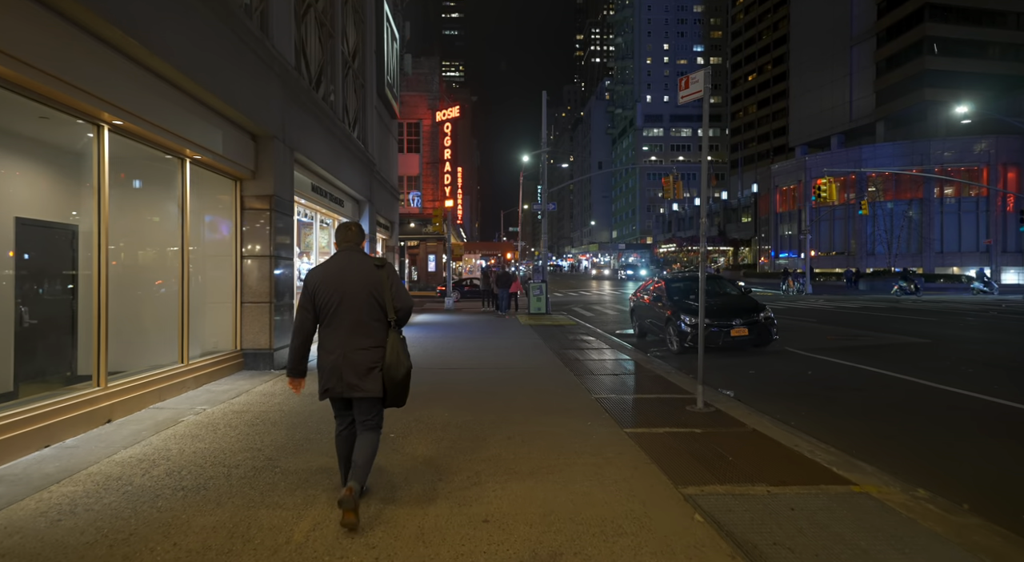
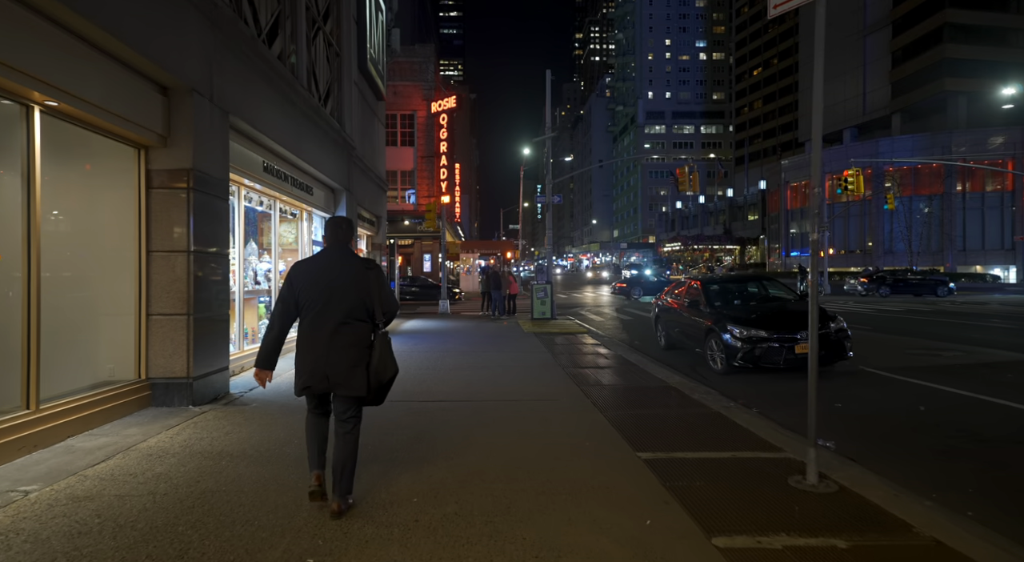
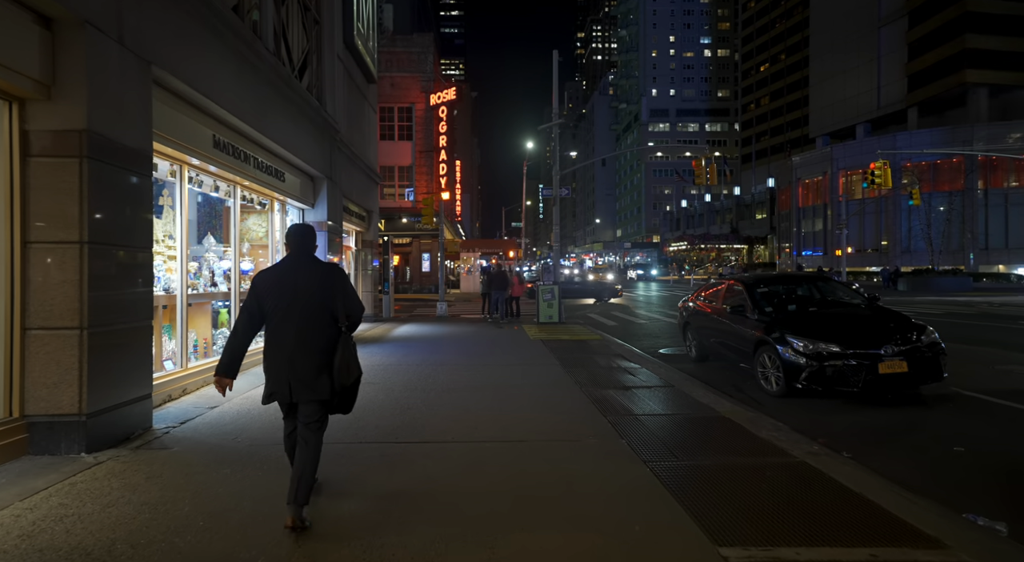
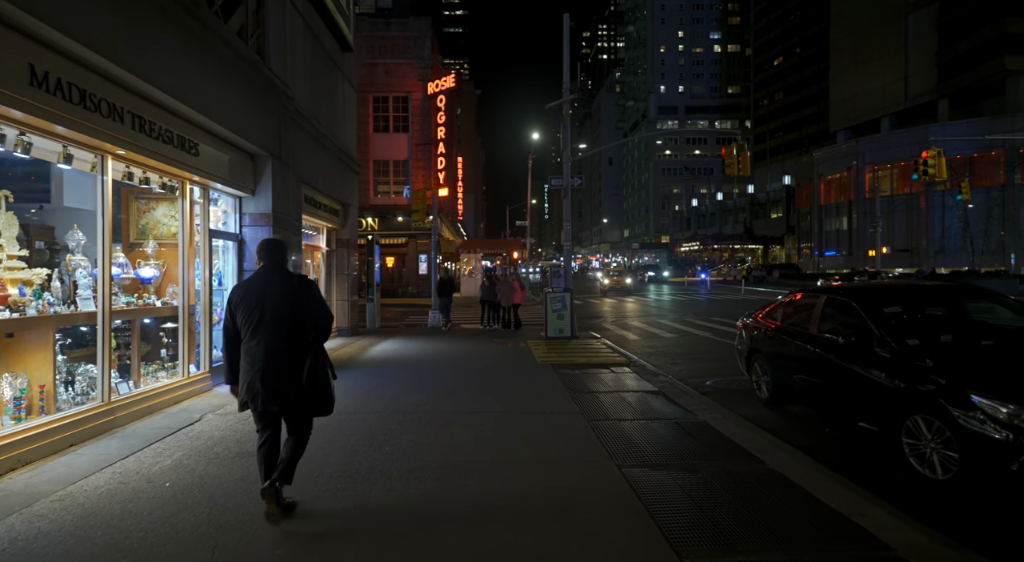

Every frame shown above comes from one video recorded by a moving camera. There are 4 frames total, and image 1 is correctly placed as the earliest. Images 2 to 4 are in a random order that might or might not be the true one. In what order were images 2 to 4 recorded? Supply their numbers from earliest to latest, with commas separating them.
2, 3, 4
